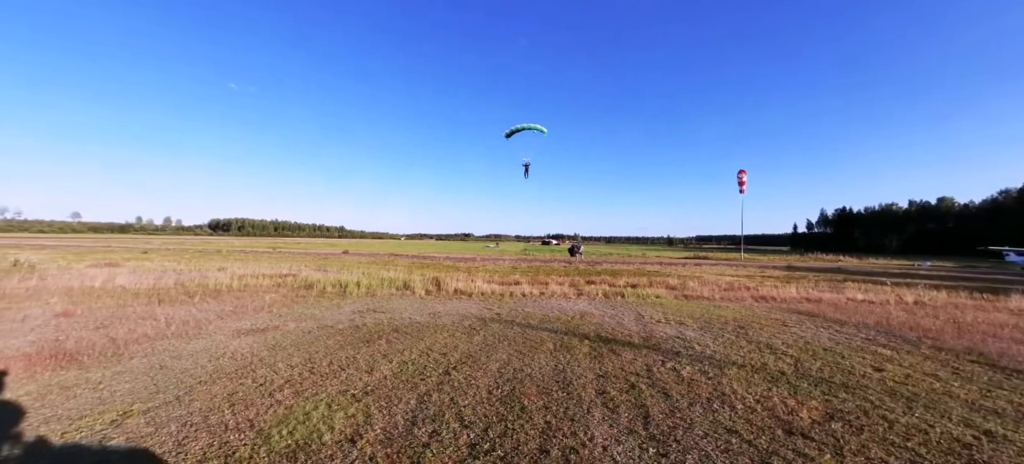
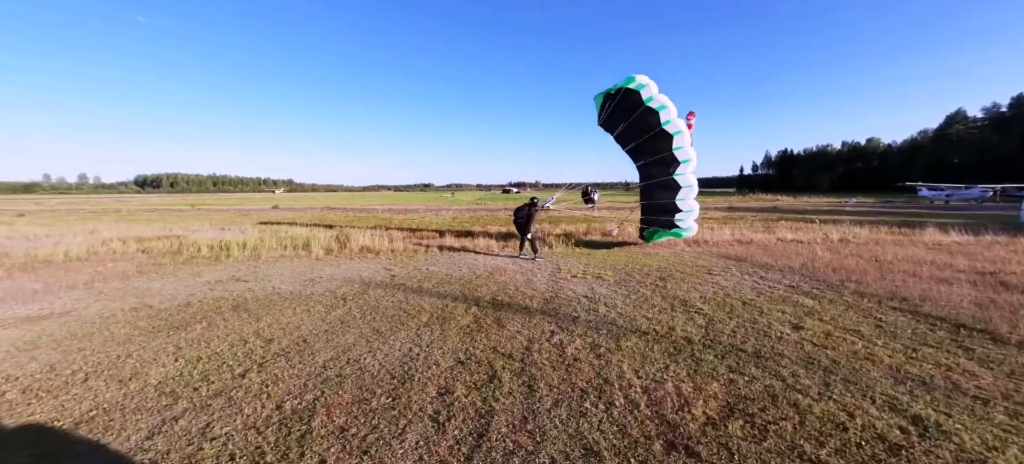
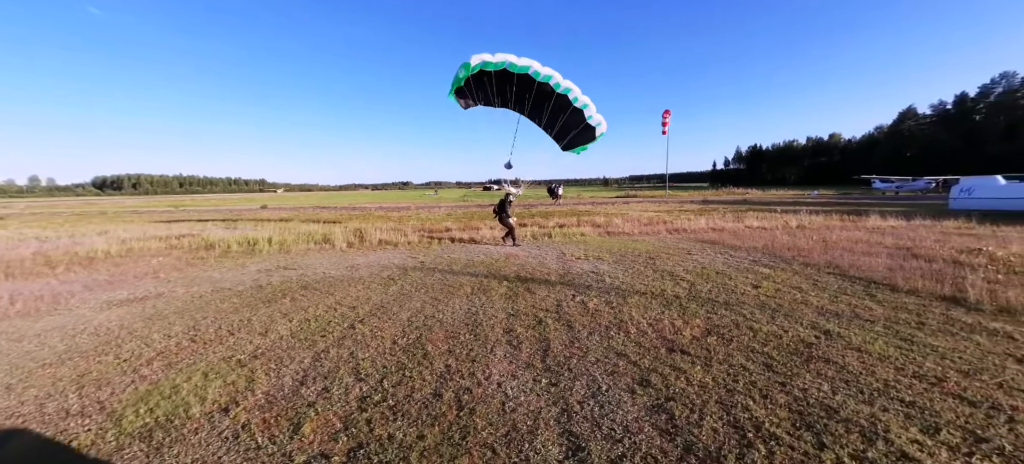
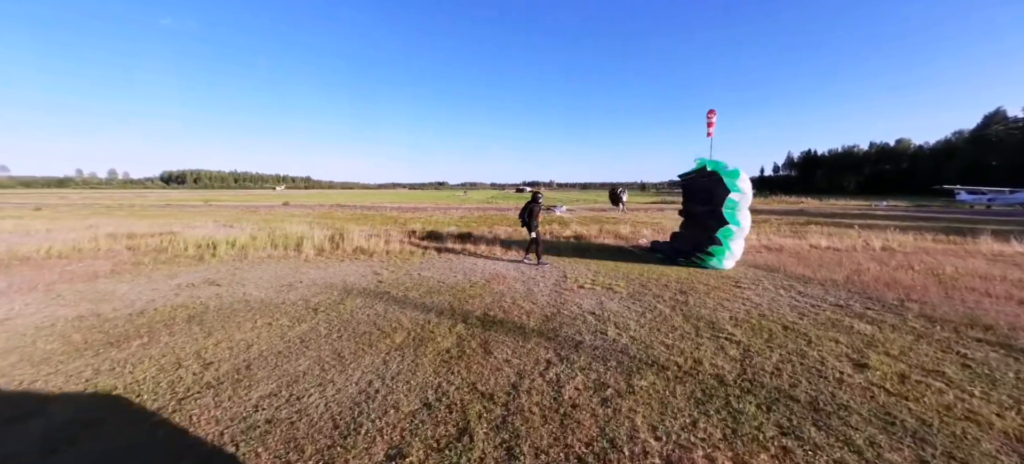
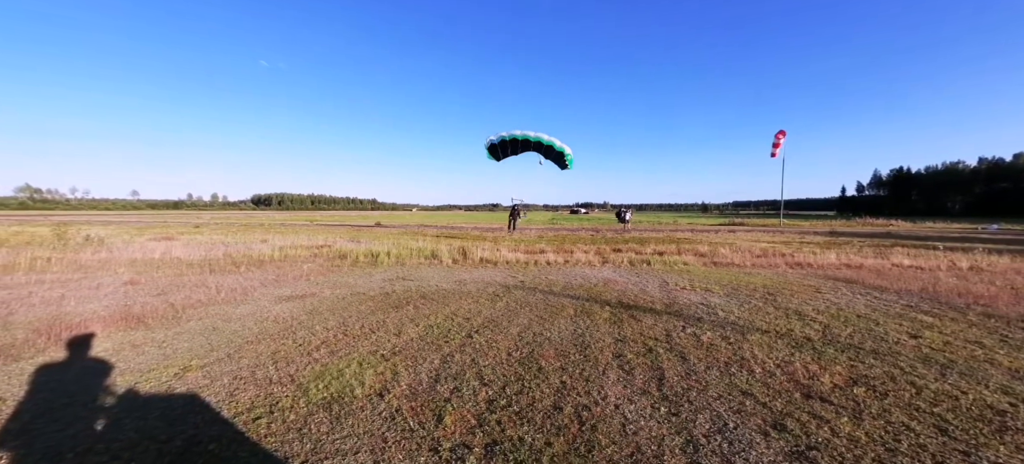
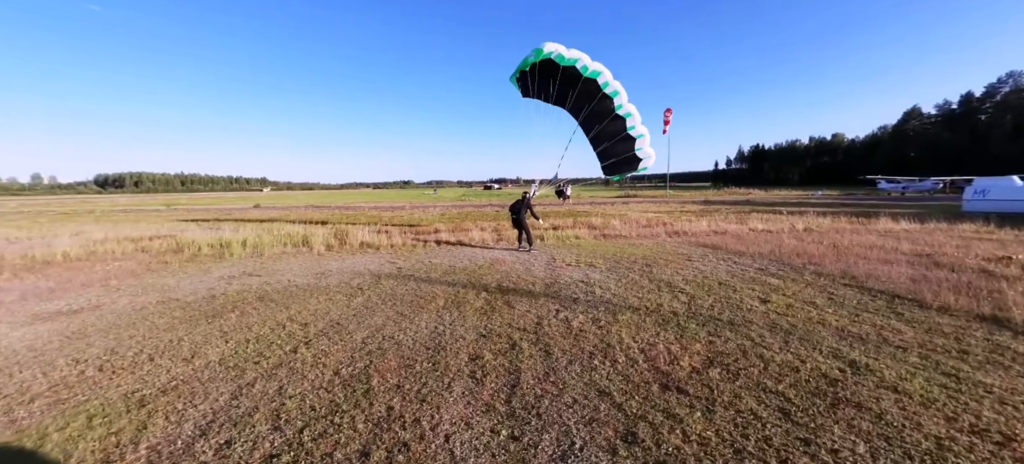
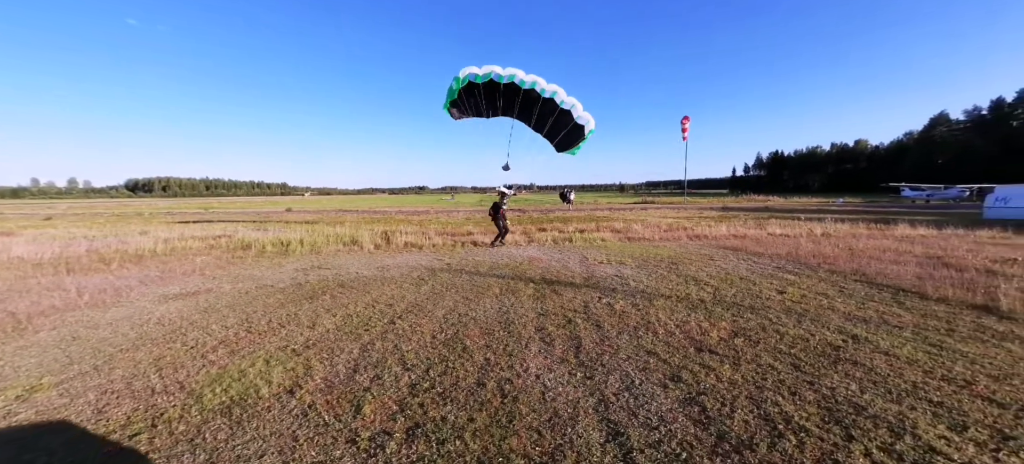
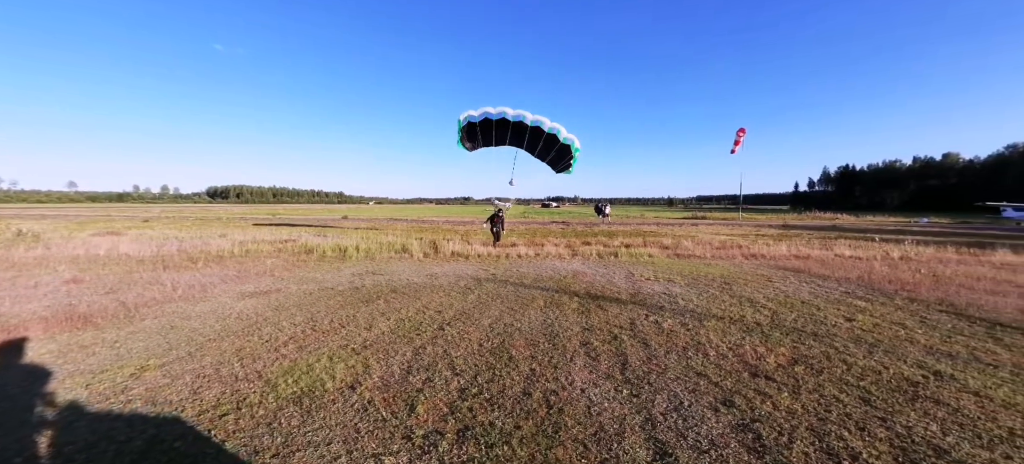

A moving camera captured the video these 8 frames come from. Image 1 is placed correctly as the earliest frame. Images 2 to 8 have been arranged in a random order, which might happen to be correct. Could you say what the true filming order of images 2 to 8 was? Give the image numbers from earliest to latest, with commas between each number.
5, 8, 7, 3, 6, 2, 4
